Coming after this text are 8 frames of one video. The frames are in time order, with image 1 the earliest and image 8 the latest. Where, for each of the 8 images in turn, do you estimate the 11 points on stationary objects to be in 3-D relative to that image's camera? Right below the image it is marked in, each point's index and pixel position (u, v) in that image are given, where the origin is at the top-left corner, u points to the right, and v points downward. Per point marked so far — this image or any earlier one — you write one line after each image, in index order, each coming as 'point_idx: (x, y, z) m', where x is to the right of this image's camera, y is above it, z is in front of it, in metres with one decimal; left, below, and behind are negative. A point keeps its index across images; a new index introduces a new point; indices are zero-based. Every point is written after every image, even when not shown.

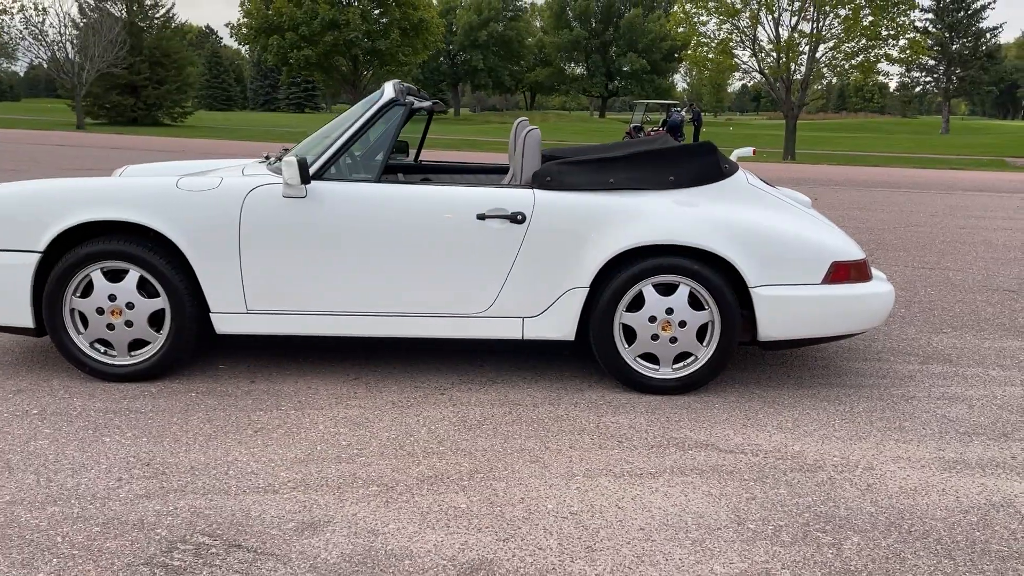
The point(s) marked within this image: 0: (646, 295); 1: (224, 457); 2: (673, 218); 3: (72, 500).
0: (+0.6, 0.0, +3.9) m
1: (-1.0, -0.6, +3.2) m
2: (+0.7, +0.3, +3.8) m
3: (-1.4, -0.7, +2.8) m
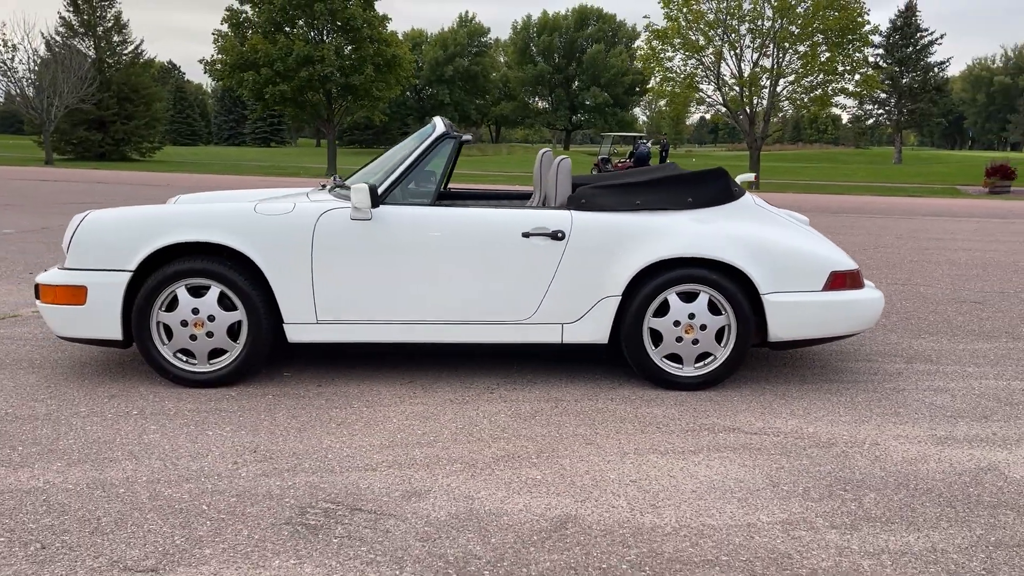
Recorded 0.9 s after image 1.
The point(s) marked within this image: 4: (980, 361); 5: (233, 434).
0: (+0.8, -0.1, +4.4) m
1: (-0.8, -0.6, +3.6) m
2: (+0.9, +0.3, +4.4) m
3: (-1.1, -0.7, +3.2) m
4: (+2.8, -0.4, +5.2) m
5: (-1.2, -0.6, +3.7) m
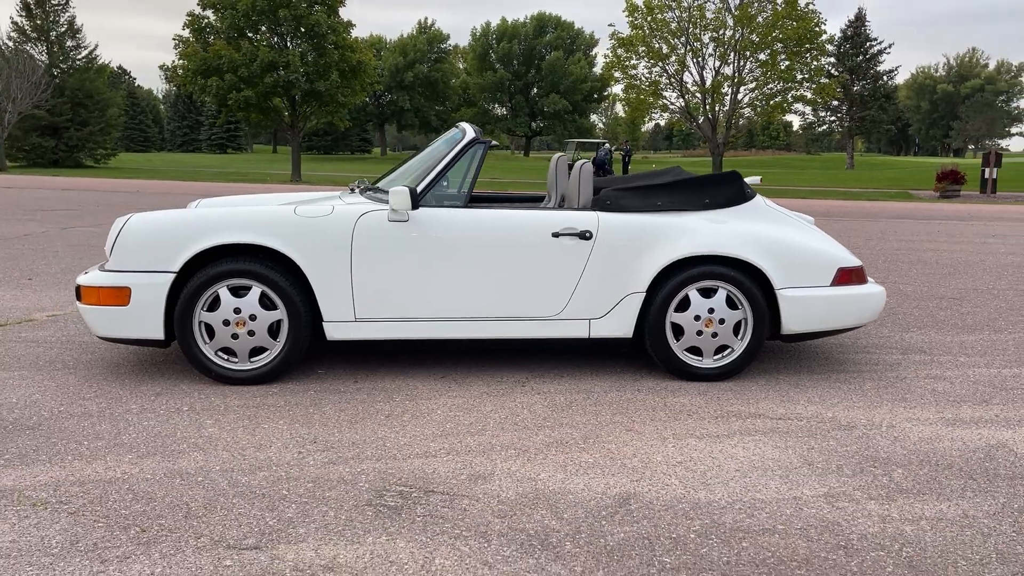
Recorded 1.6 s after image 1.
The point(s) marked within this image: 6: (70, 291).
0: (+0.9, -0.1, +4.6) m
1: (-0.6, -0.6, +3.8) m
2: (+1.1, +0.3, +4.6) m
3: (-0.9, -0.7, +3.4) m
4: (+2.9, -0.4, +5.5) m
5: (-1.0, -0.6, +3.9) m
6: (-3.6, 0.0, +7.2) m
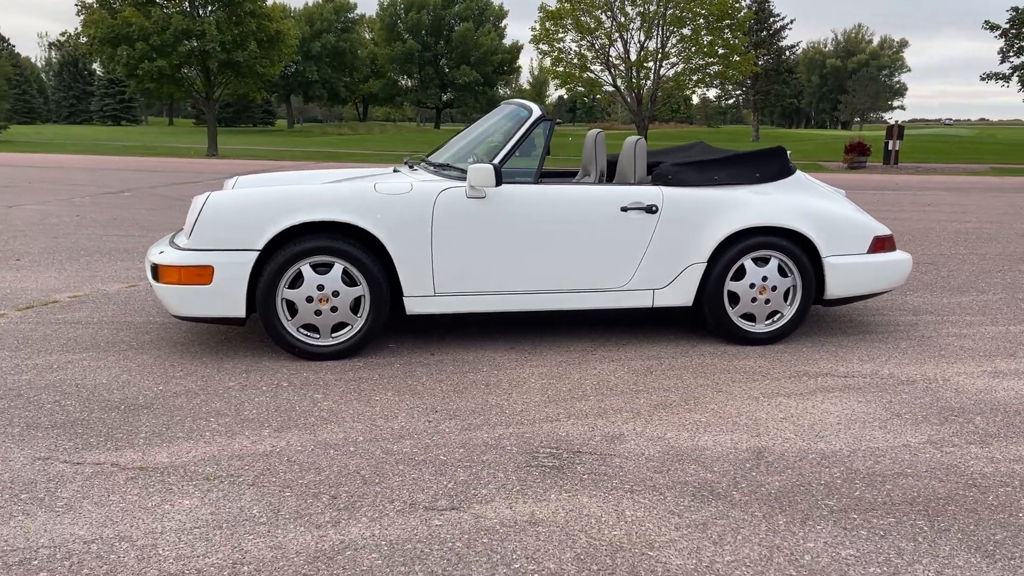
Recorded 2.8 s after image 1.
0: (+1.3, +0.1, +4.9) m
1: (-0.1, -0.5, +3.9) m
2: (+1.4, +0.5, +4.9) m
3: (-0.4, -0.6, +3.5) m
4: (+3.1, -0.2, +6.0) m
5: (-0.5, -0.5, +4.0) m
6: (-3.5, +0.1, +7.0) m
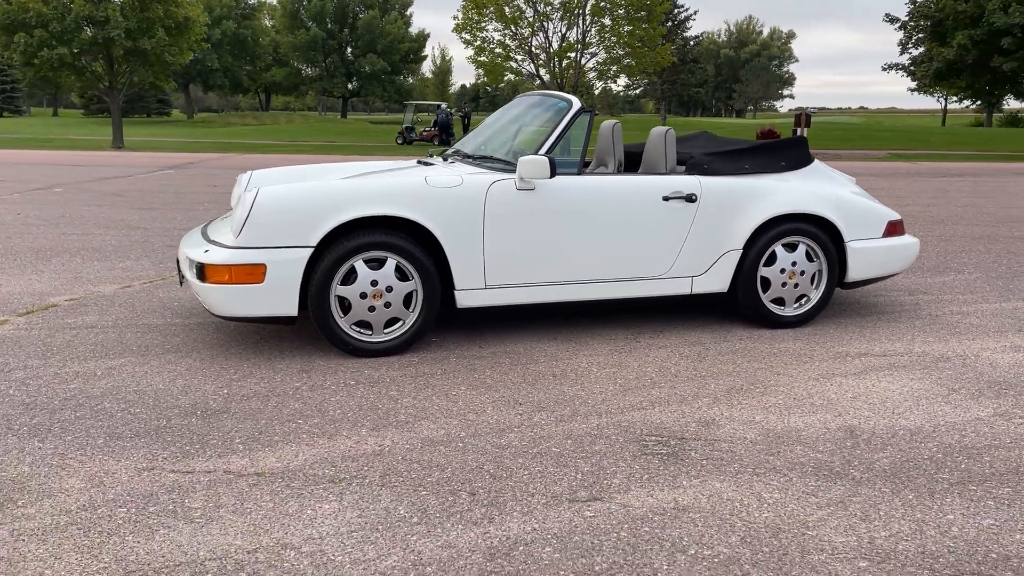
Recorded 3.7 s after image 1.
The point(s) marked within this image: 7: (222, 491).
0: (+1.5, +0.2, +5.1) m
1: (+0.2, -0.5, +4.0) m
2: (+1.6, +0.5, +5.1) m
3: (0.0, -0.6, +3.5) m
4: (+3.2, 0.0, +6.4) m
5: (-0.2, -0.5, +4.0) m
6: (-3.5, +0.1, +6.7) m
7: (-1.0, -0.7, +2.9) m
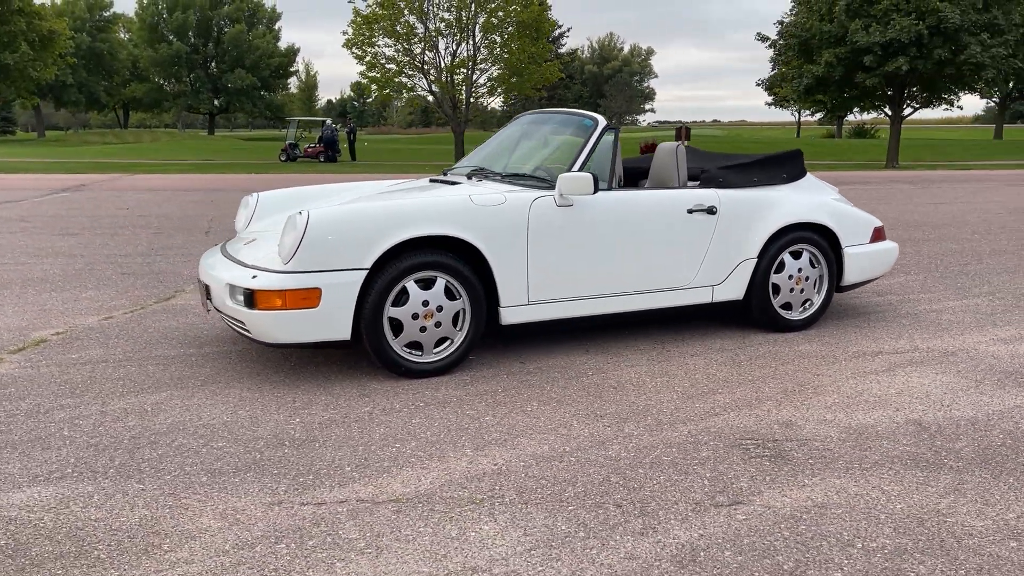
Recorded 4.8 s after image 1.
0: (+1.7, +0.2, +5.4) m
1: (+0.6, -0.5, +4.1) m
2: (+1.7, +0.5, +5.4) m
3: (+0.4, -0.6, +3.6) m
4: (+3.2, 0.0, +6.9) m
5: (+0.2, -0.5, +4.0) m
6: (-3.5, -0.1, +6.2) m
7: (-0.5, -0.8, +2.9) m
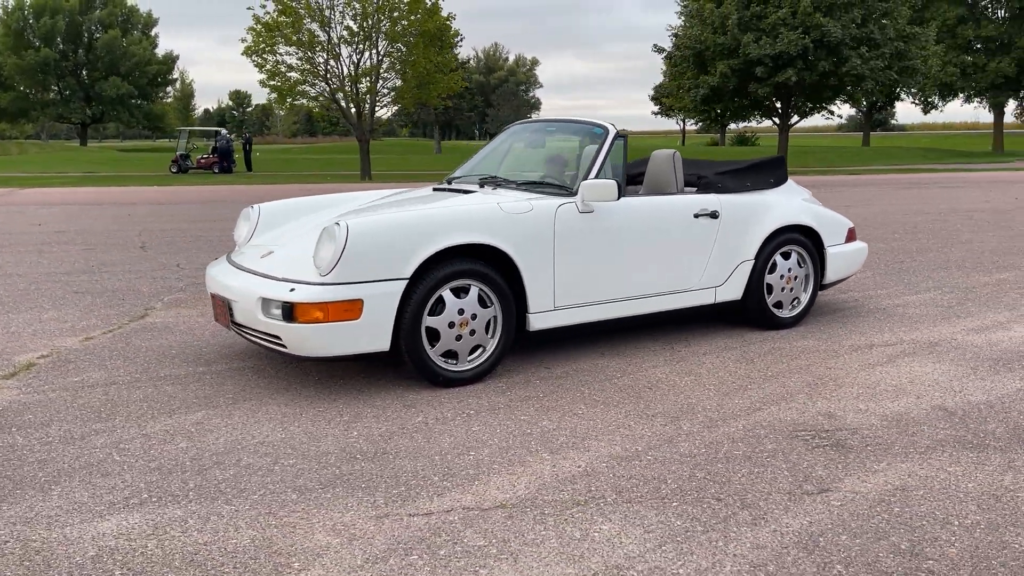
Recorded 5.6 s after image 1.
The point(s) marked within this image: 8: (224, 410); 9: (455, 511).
0: (+1.7, +0.2, +5.6) m
1: (+0.8, -0.5, +4.2) m
2: (+1.8, +0.5, +5.7) m
3: (+0.7, -0.6, +3.7) m
4: (+3.0, 0.0, +7.3) m
5: (+0.4, -0.6, +4.1) m
6: (-3.5, -0.3, +5.8) m
7: (-0.1, -0.8, +2.9) m
8: (-1.3, -0.6, +4.1) m
9: (-0.2, -0.8, +3.0) m
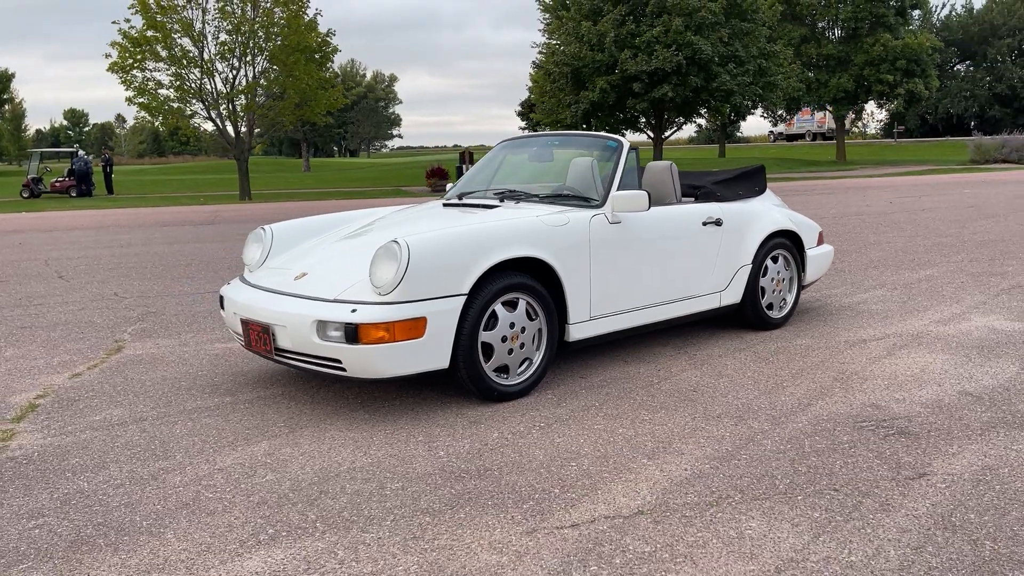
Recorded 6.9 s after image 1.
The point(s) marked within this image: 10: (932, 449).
0: (+1.7, +0.1, +5.9) m
1: (+1.1, -0.6, +4.3) m
2: (+1.8, +0.5, +6.0) m
3: (+1.1, -0.6, +3.8) m
4: (+2.8, 0.0, +7.8) m
5: (+0.7, -0.6, +4.2) m
6: (-3.5, -0.5, +5.3) m
7: (+0.4, -0.8, +2.9) m
8: (-1.0, -0.7, +3.9) m
9: (+0.3, -0.8, +3.0) m
10: (+1.7, -0.7, +3.6) m
